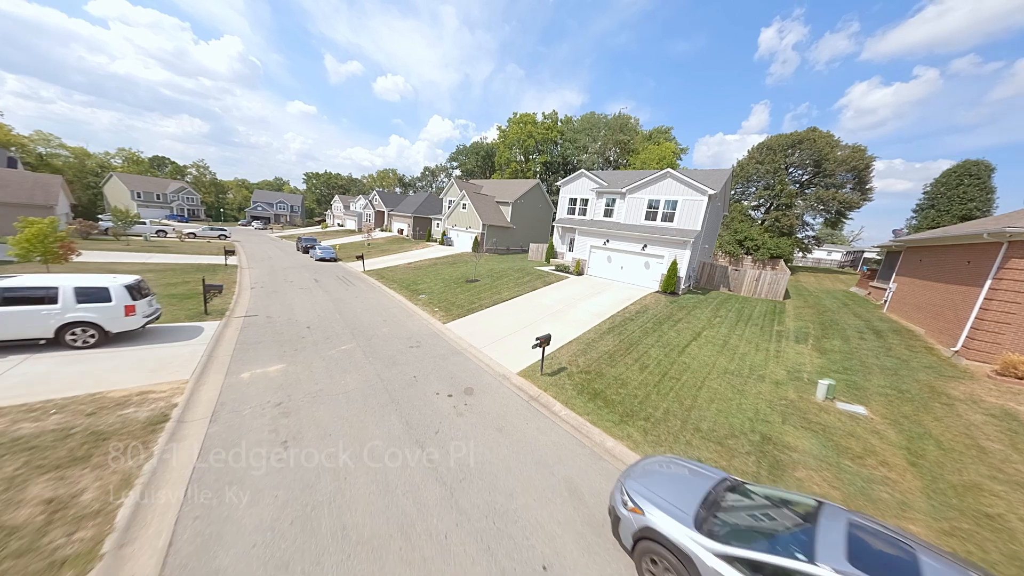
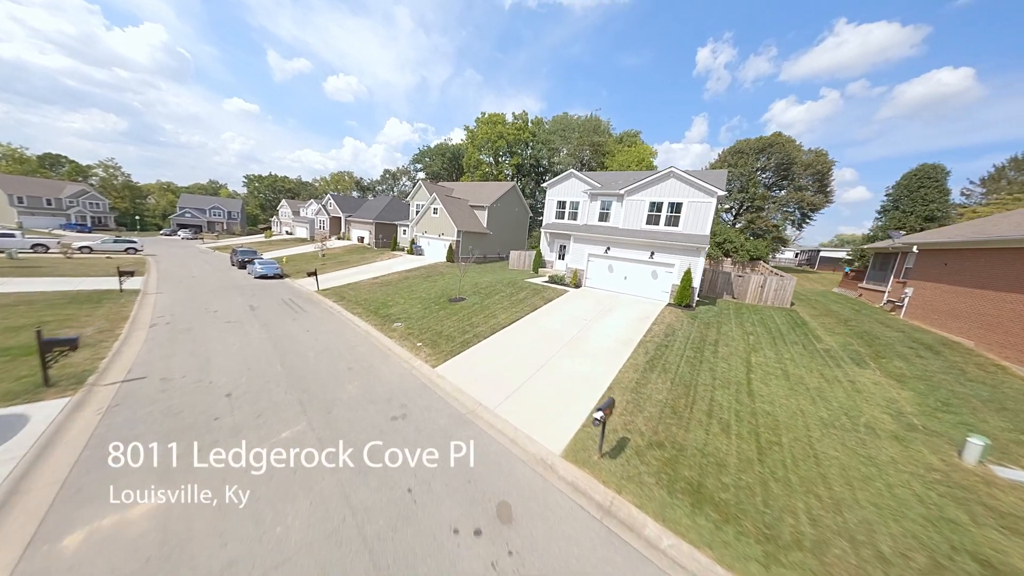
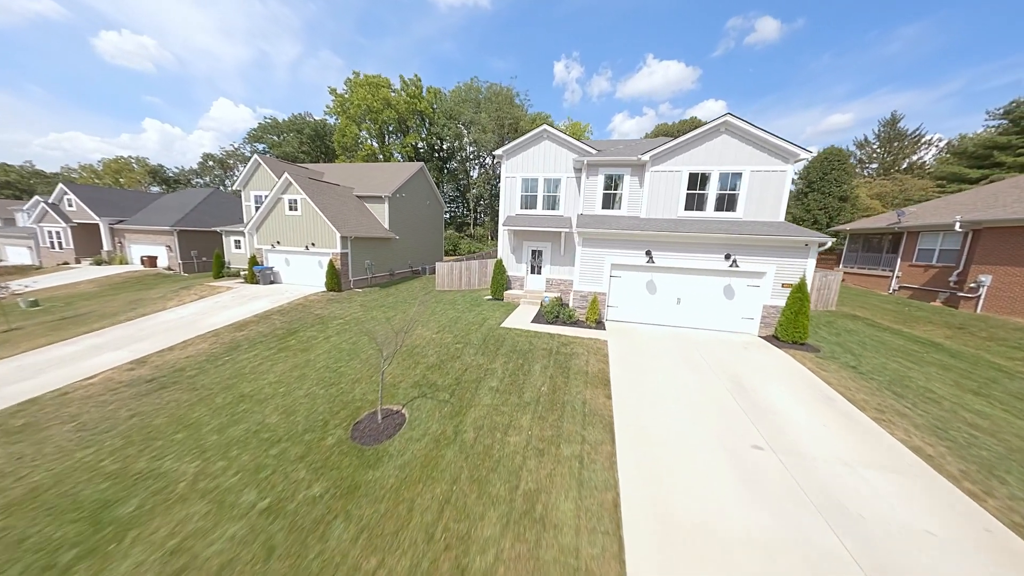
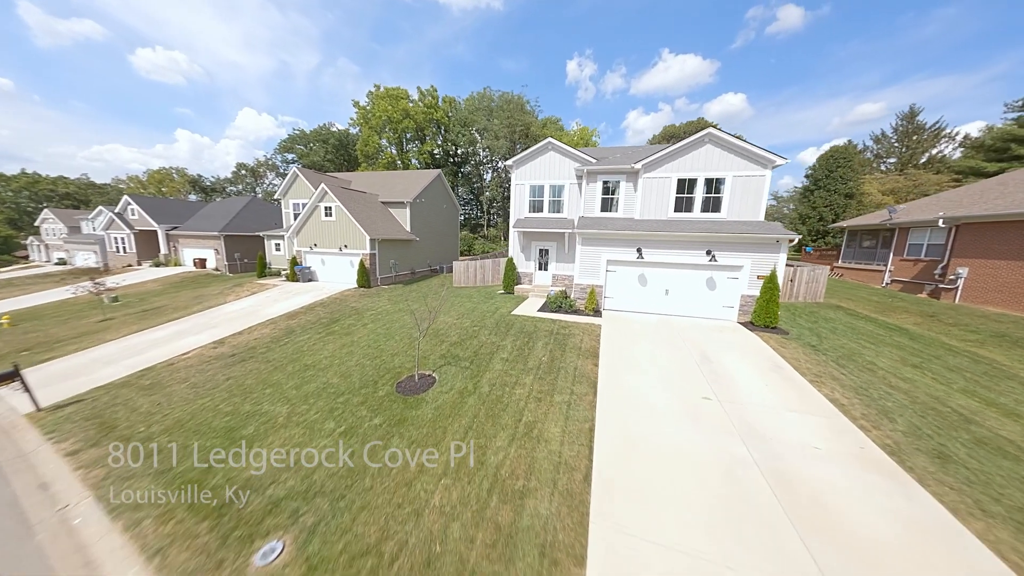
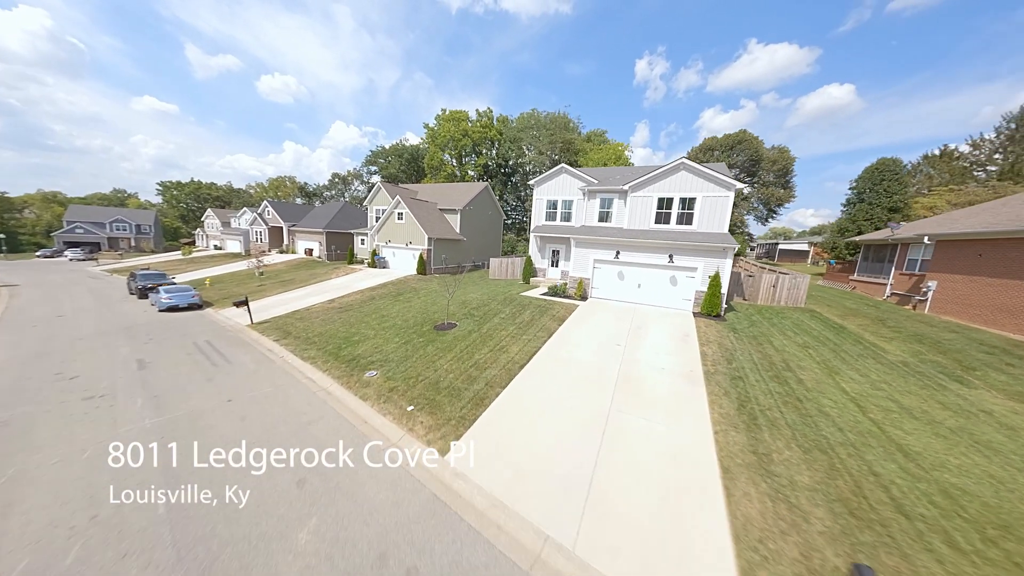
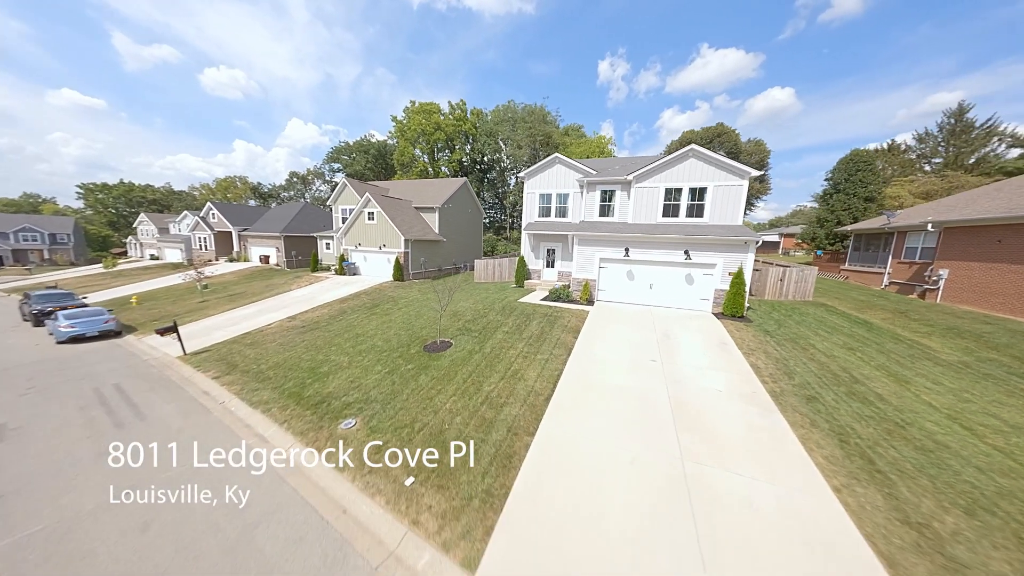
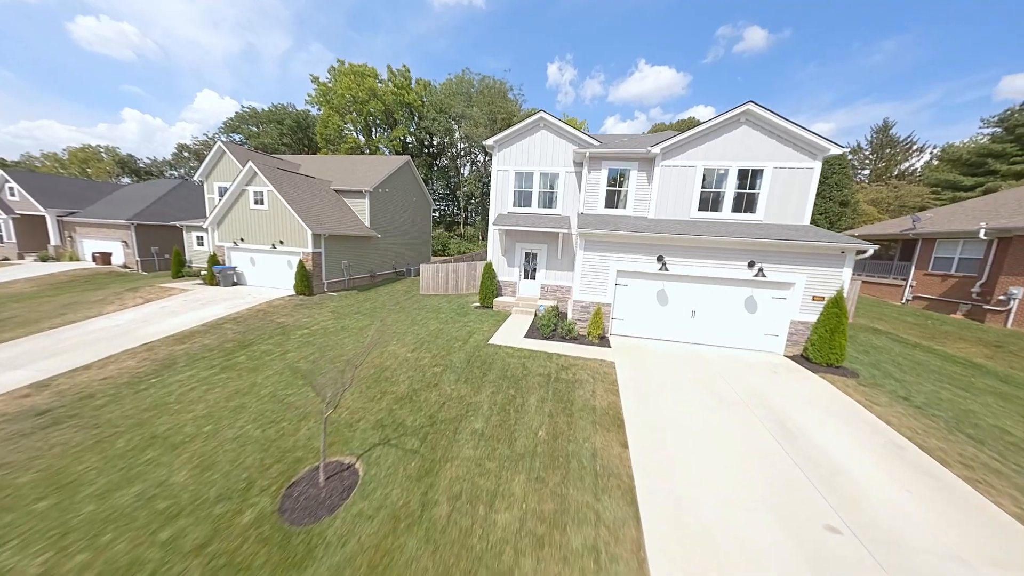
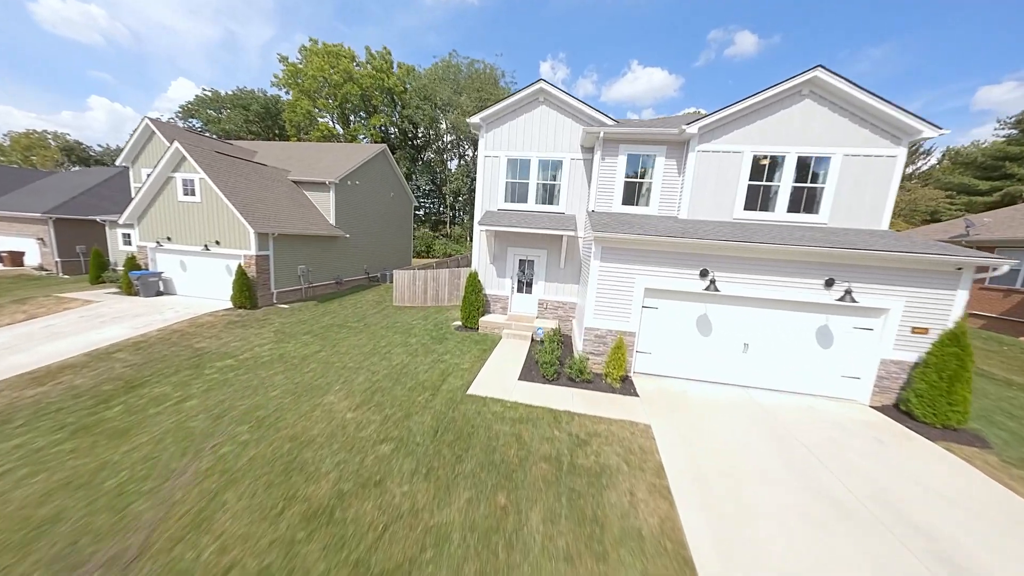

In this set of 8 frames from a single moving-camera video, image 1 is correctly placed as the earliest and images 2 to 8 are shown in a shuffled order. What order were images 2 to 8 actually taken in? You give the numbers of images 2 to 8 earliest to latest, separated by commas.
2, 5, 6, 4, 3, 7, 8
